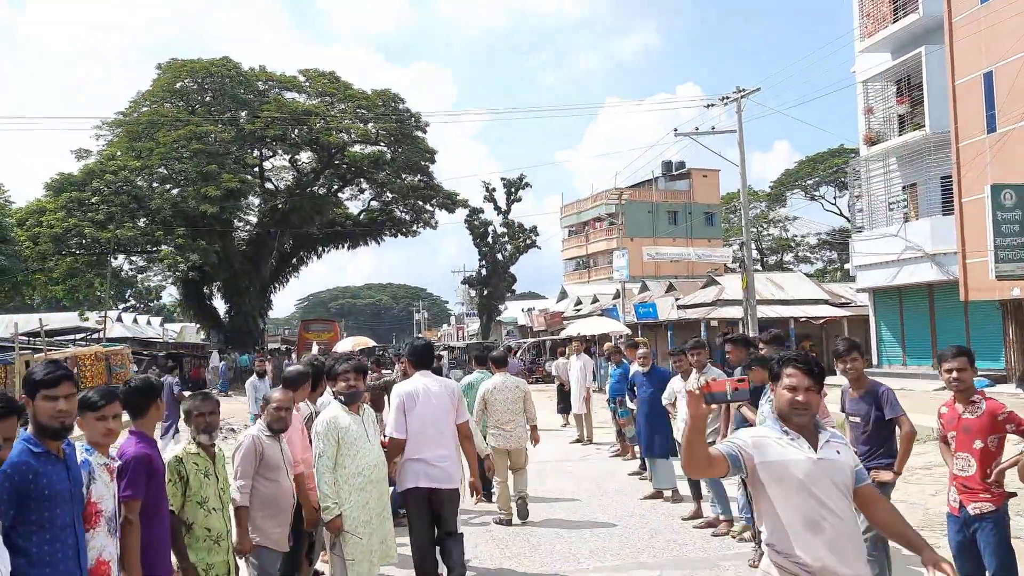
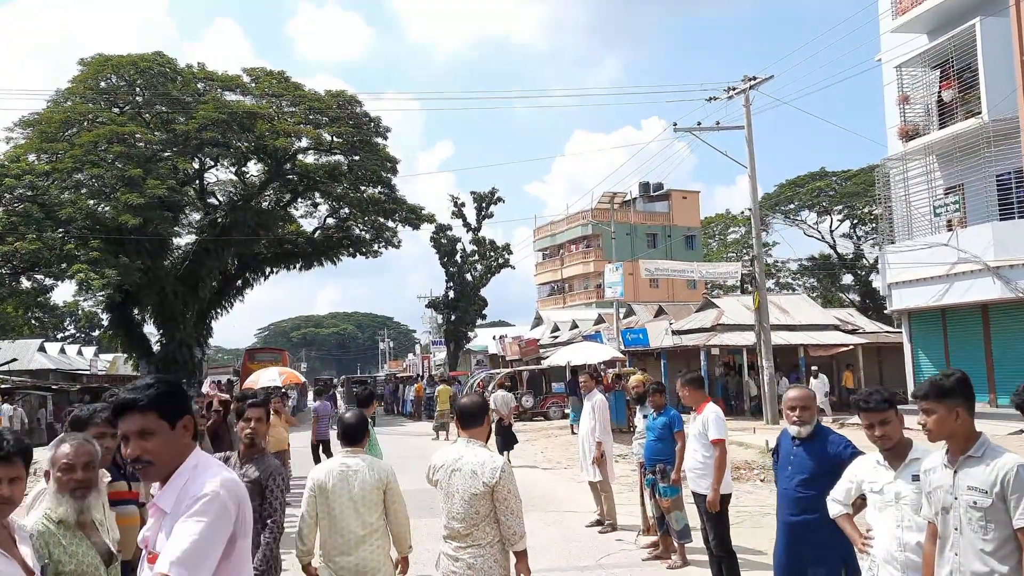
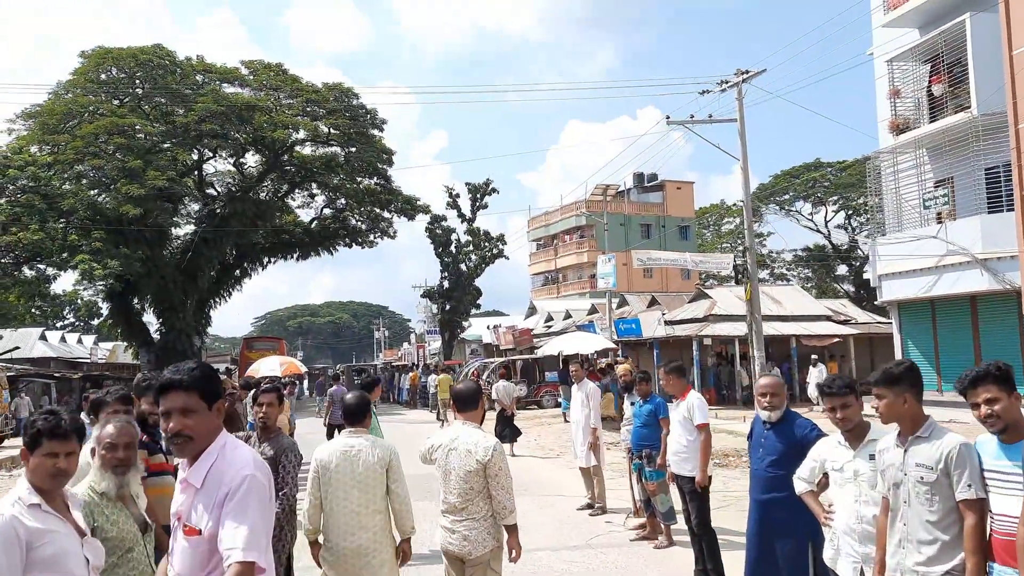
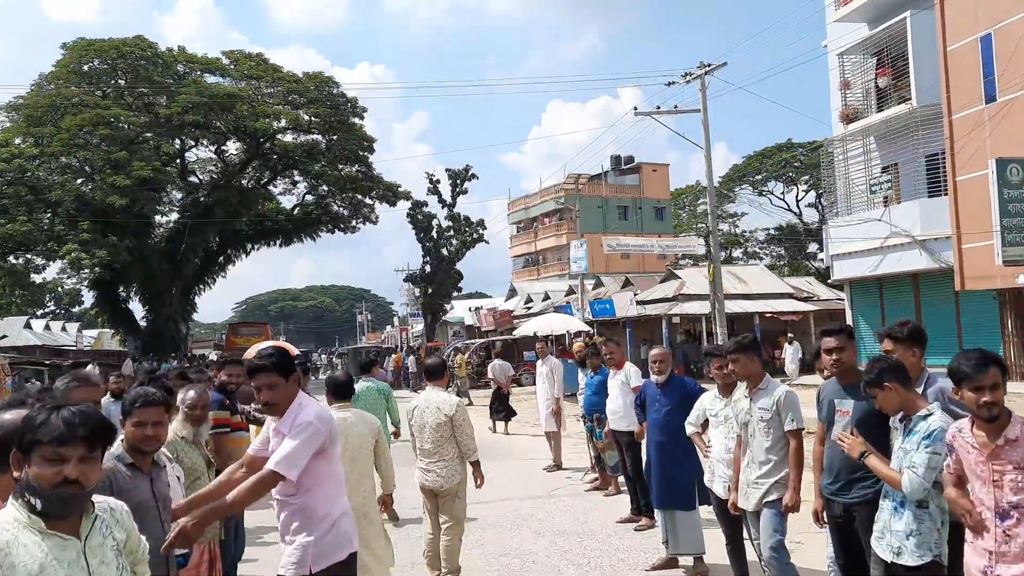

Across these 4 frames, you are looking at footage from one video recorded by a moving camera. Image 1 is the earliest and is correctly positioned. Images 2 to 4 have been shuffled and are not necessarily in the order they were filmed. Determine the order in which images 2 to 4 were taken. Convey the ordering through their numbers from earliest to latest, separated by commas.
4, 3, 2
